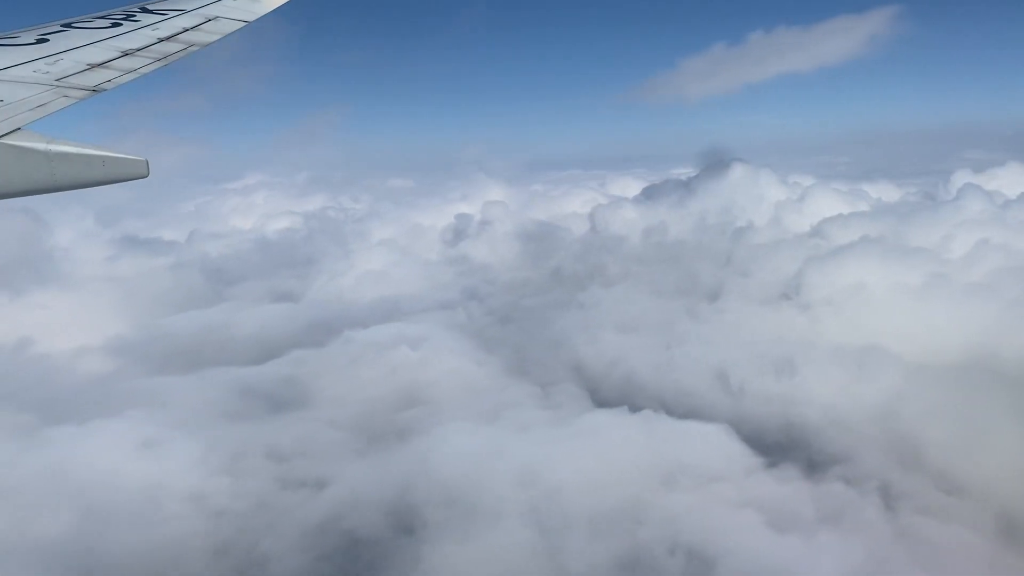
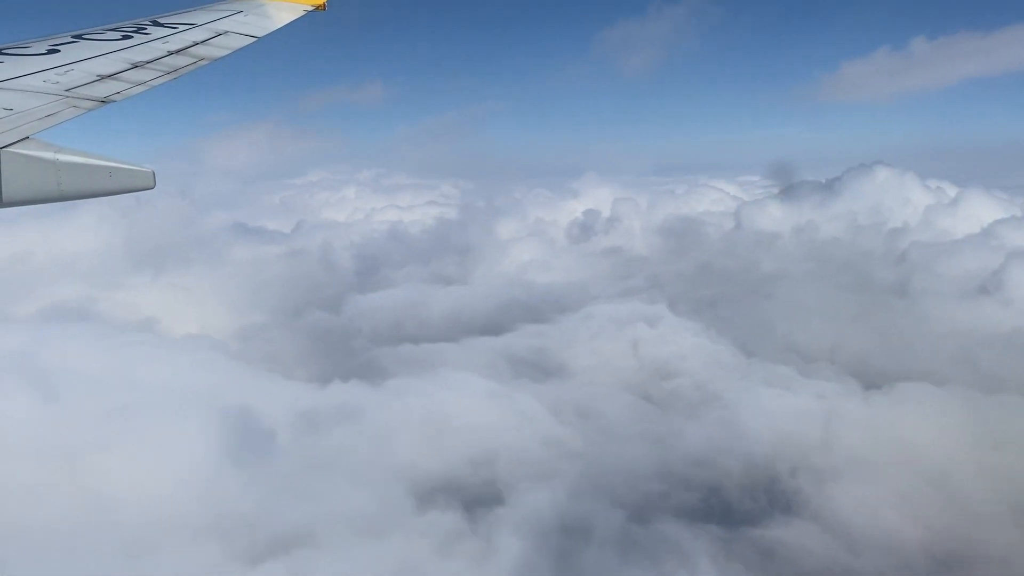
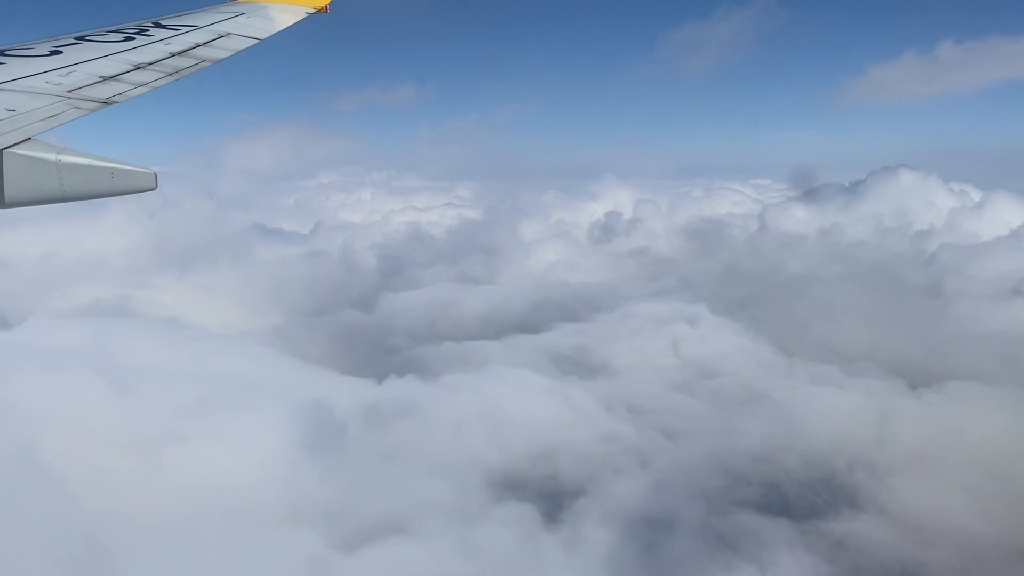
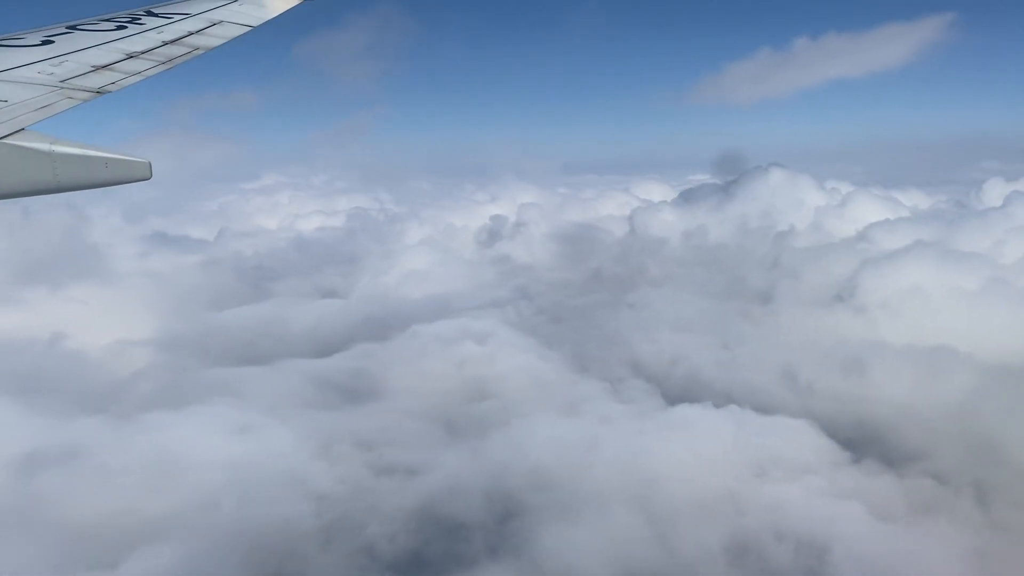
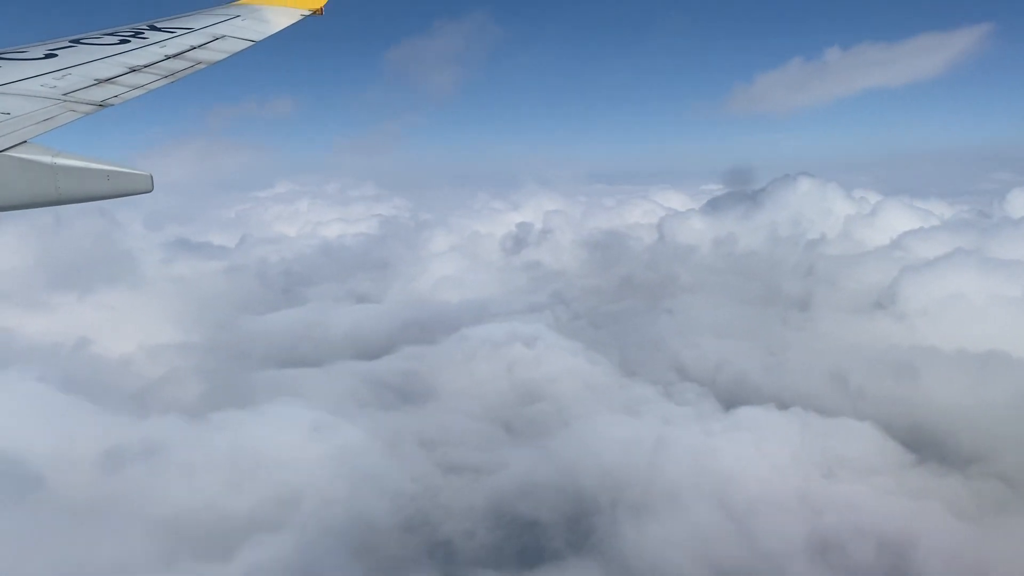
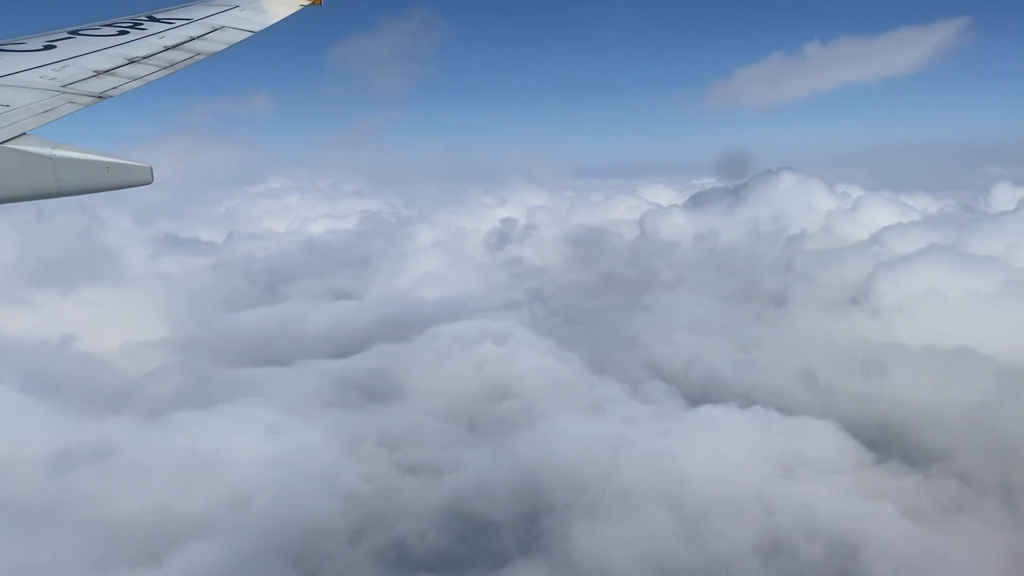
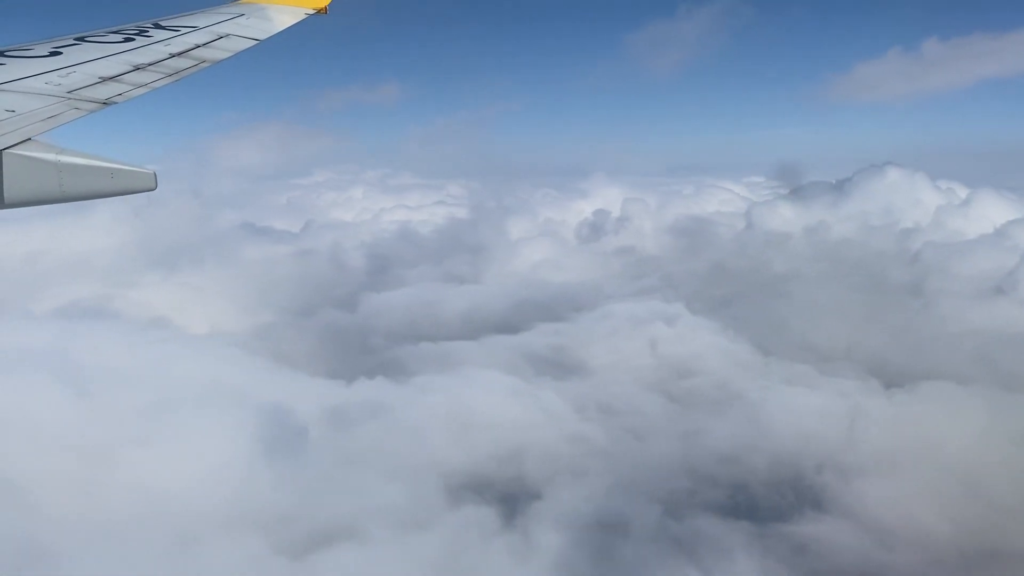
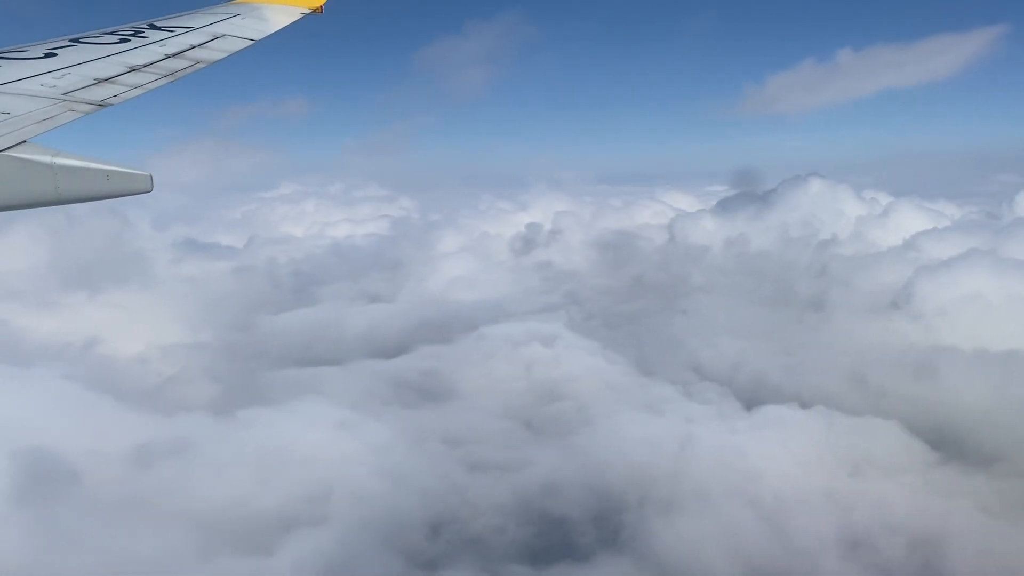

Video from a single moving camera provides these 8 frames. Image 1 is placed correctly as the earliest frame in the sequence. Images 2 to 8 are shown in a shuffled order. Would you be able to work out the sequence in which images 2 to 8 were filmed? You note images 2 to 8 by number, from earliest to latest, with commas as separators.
4, 6, 5, 8, 2, 7, 3
